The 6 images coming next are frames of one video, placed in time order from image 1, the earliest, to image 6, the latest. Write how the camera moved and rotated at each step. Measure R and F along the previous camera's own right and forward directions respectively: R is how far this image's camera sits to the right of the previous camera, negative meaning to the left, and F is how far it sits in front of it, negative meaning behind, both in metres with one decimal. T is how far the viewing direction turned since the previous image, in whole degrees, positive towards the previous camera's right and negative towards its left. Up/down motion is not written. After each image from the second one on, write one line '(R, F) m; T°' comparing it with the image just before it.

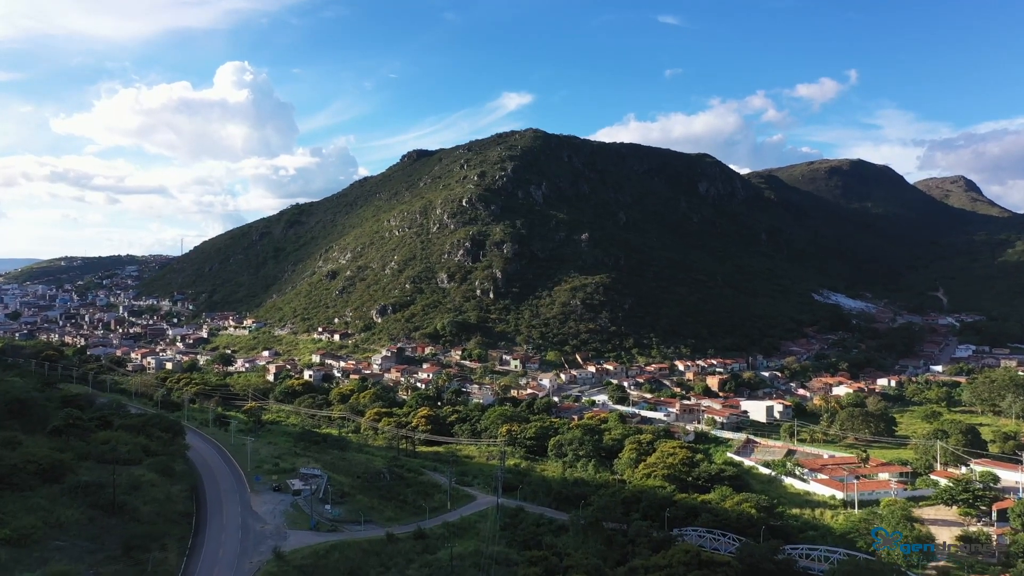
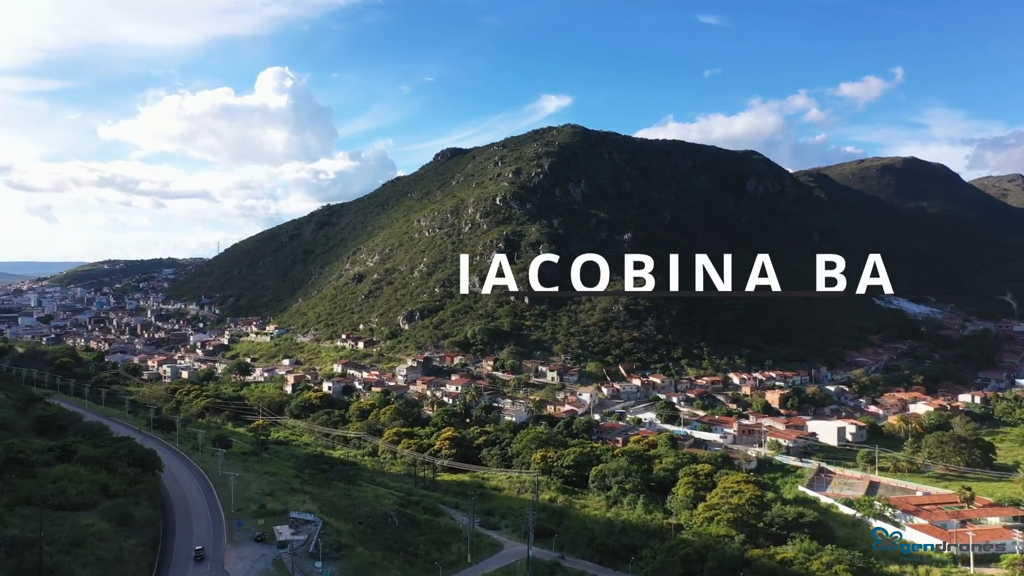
(+0.1, +5.0) m; -3°
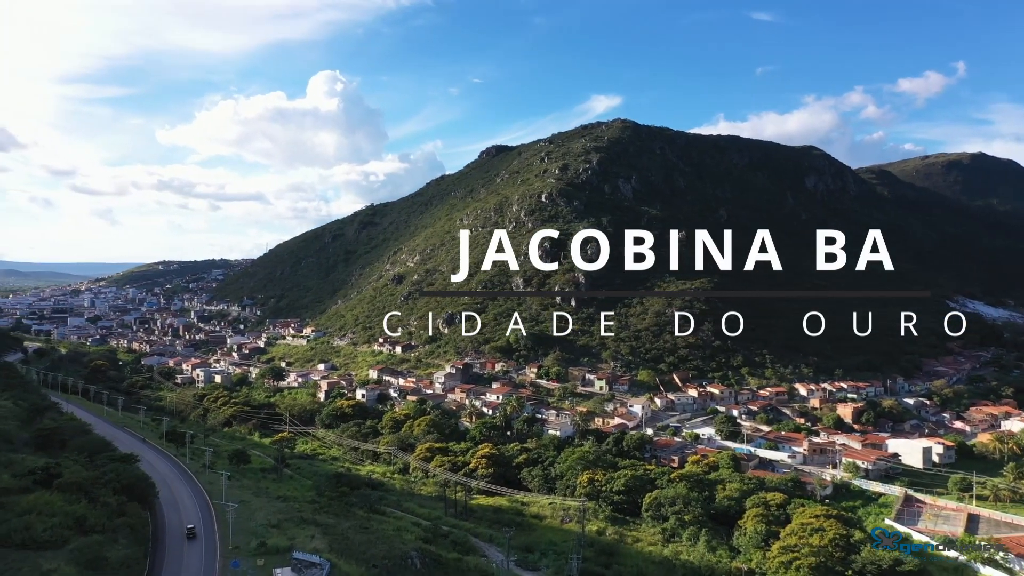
(+0.2, +3.6) m; -3°
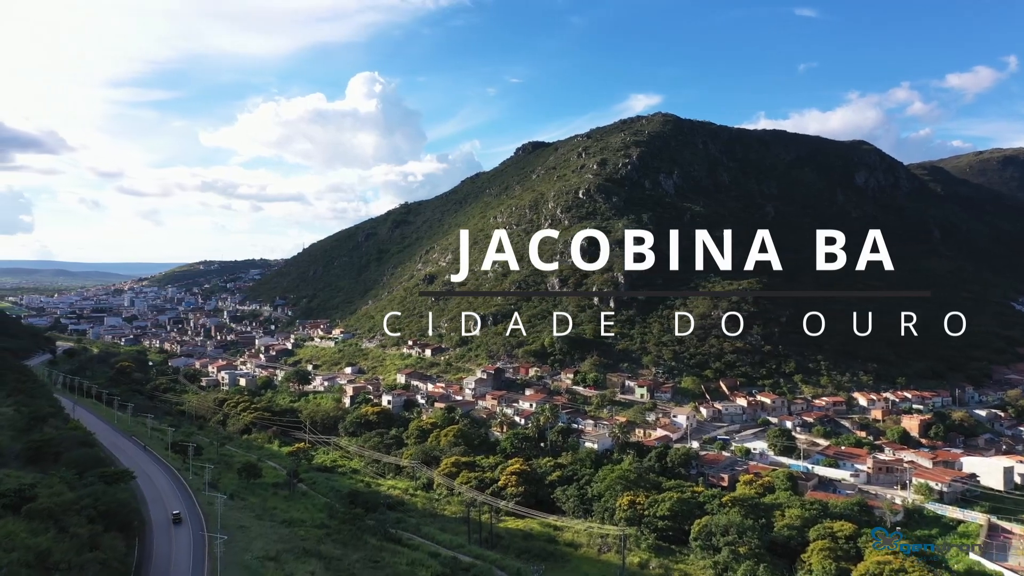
(+0.2, +3.0) m; -3°
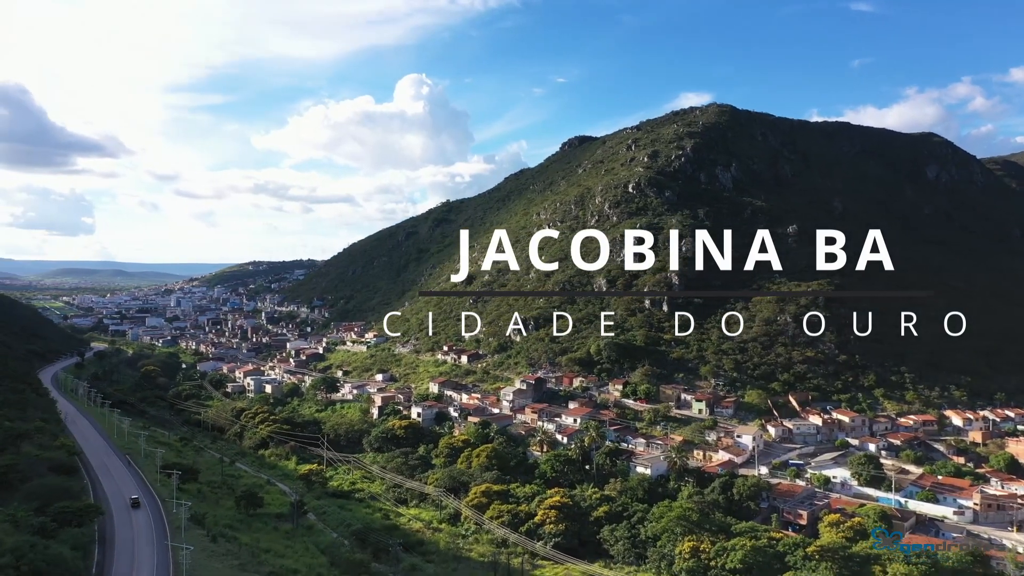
(+0.2, +4.5) m; -3°
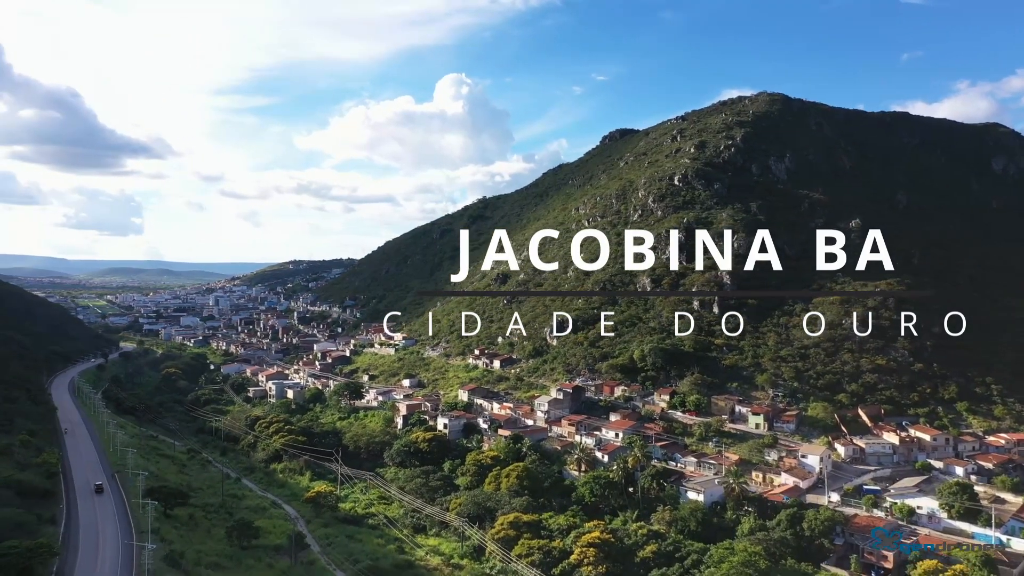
(+0.2, +3.8) m; -3°
